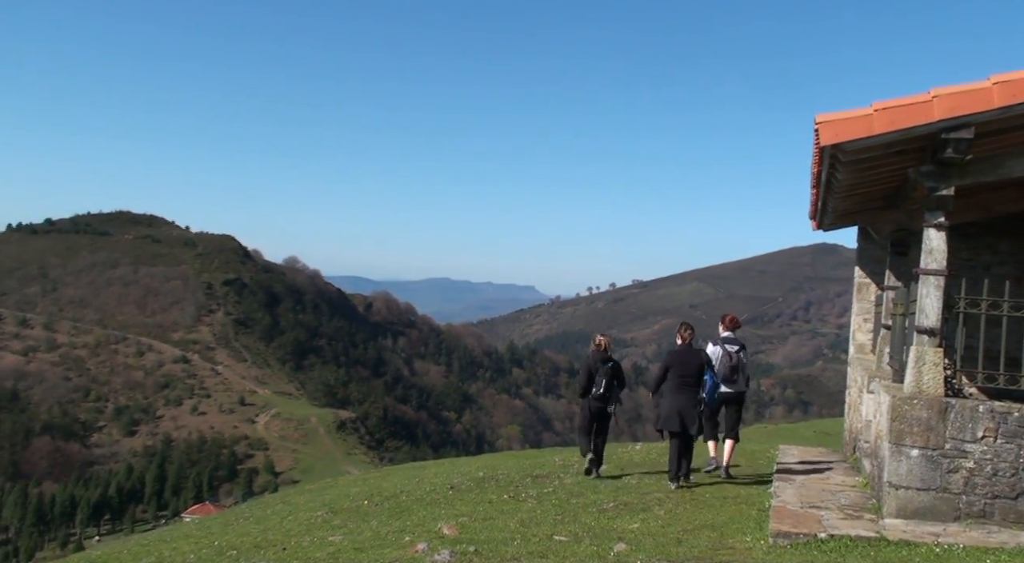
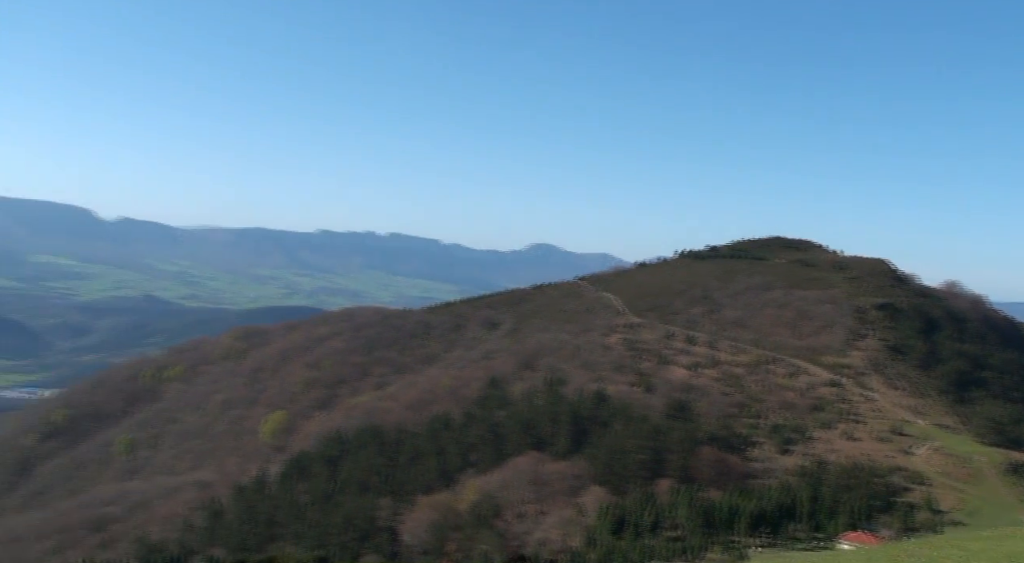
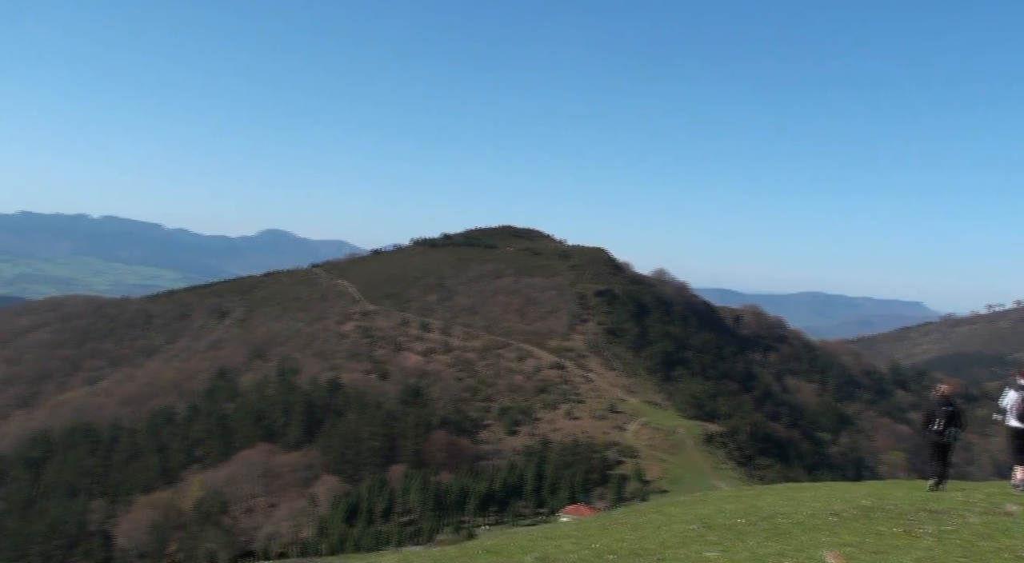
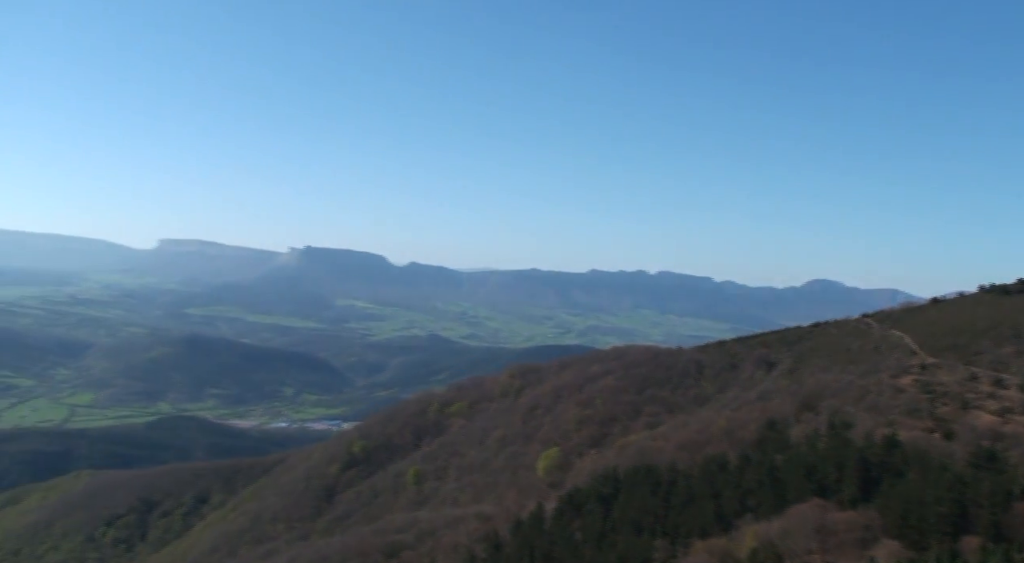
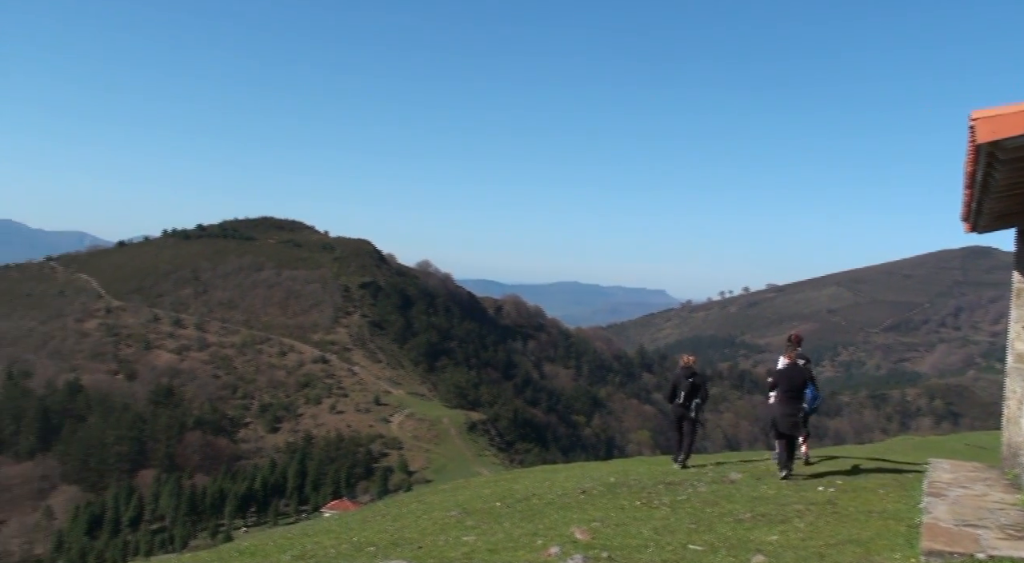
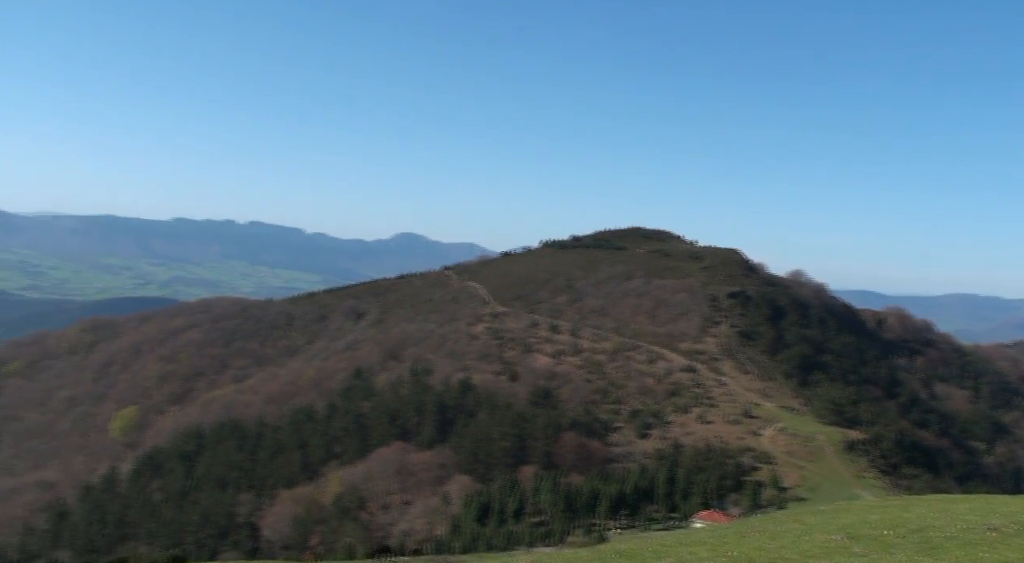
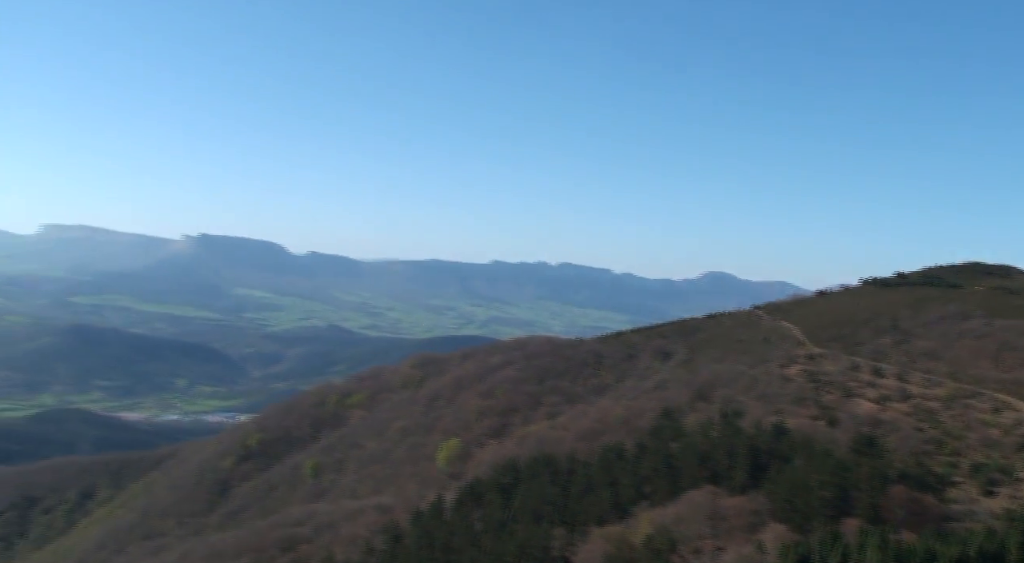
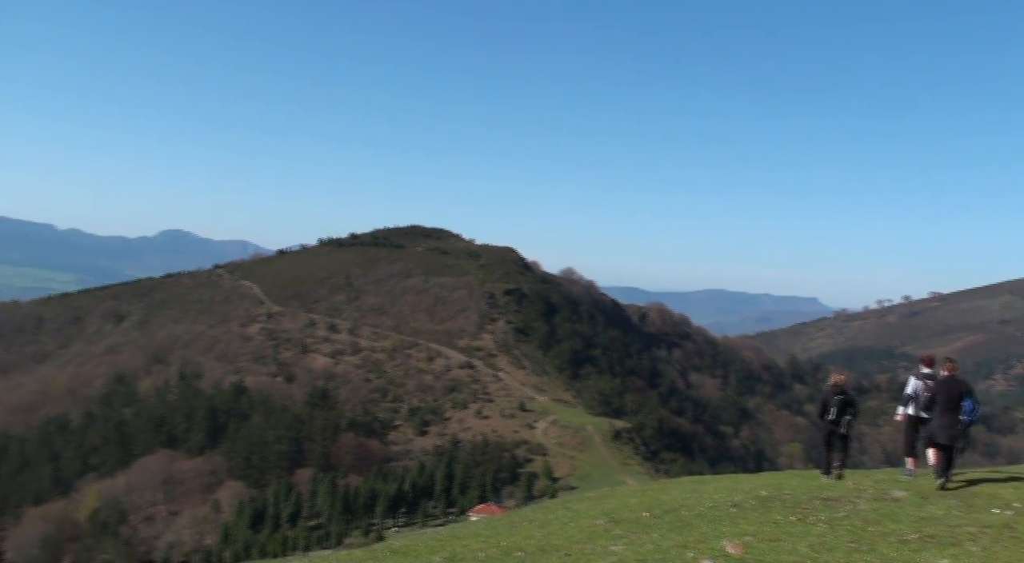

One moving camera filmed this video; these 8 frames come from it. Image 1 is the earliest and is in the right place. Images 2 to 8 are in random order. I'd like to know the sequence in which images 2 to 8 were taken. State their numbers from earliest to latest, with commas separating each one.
5, 8, 3, 6, 2, 7, 4
